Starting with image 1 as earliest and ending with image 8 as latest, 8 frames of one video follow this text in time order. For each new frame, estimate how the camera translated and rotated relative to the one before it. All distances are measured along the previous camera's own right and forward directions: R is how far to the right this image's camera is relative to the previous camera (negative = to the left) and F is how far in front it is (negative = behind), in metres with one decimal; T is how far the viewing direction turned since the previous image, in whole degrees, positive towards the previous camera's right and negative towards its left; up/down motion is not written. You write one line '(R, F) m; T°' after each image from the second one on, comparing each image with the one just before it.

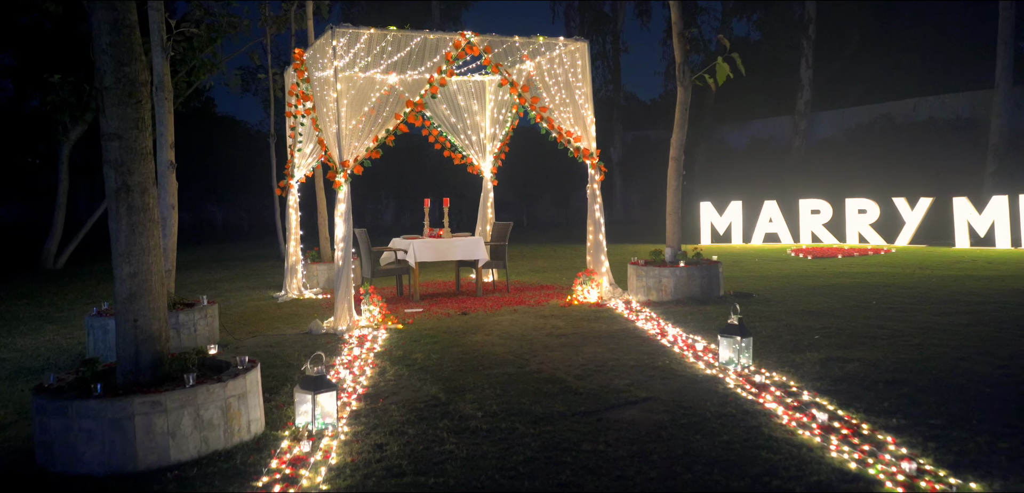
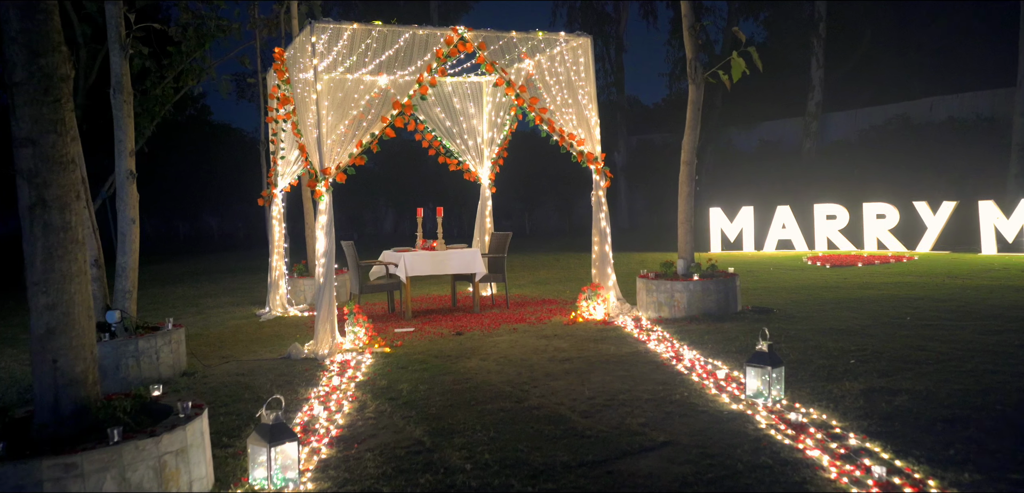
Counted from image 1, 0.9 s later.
(0.0, +0.6) m; 0°
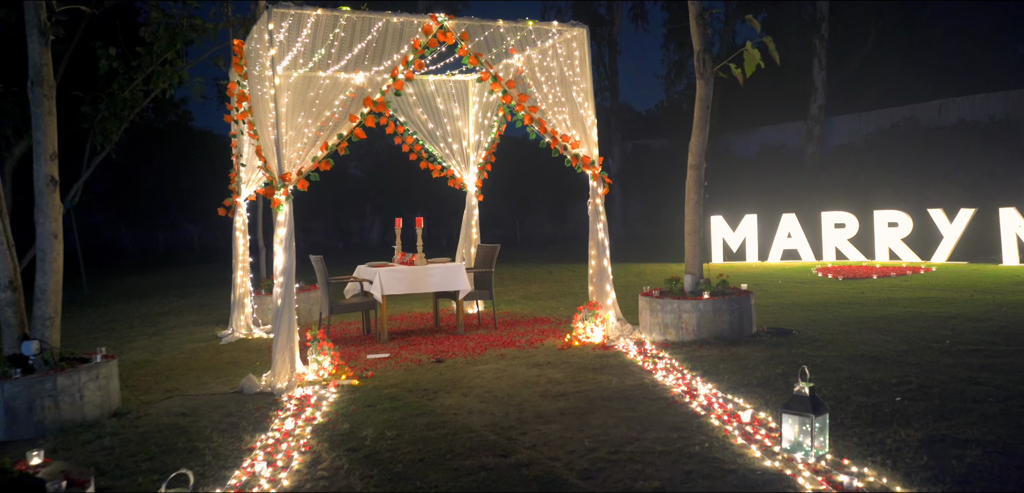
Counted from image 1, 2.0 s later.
(0.0, +0.8) m; +1°
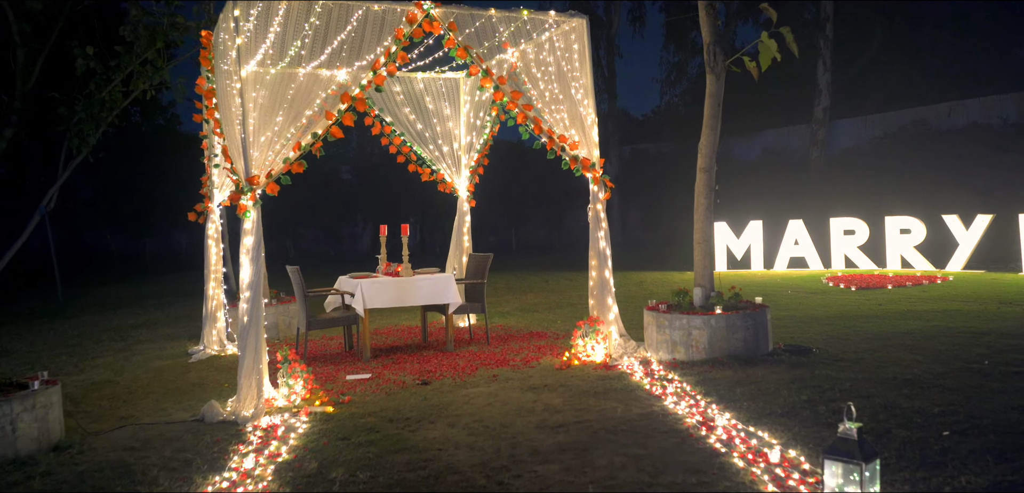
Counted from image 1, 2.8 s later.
(0.0, +0.6) m; 0°
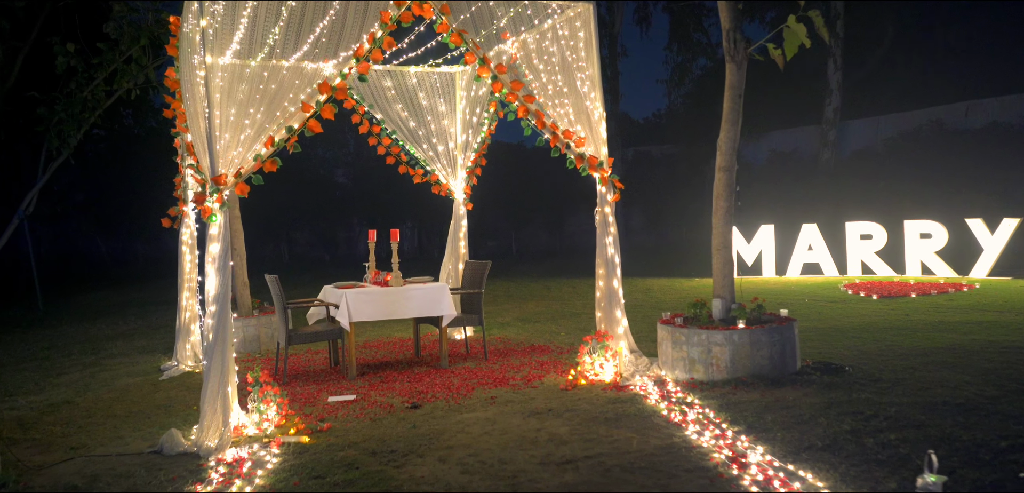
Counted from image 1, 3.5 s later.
(0.0, +0.6) m; 0°
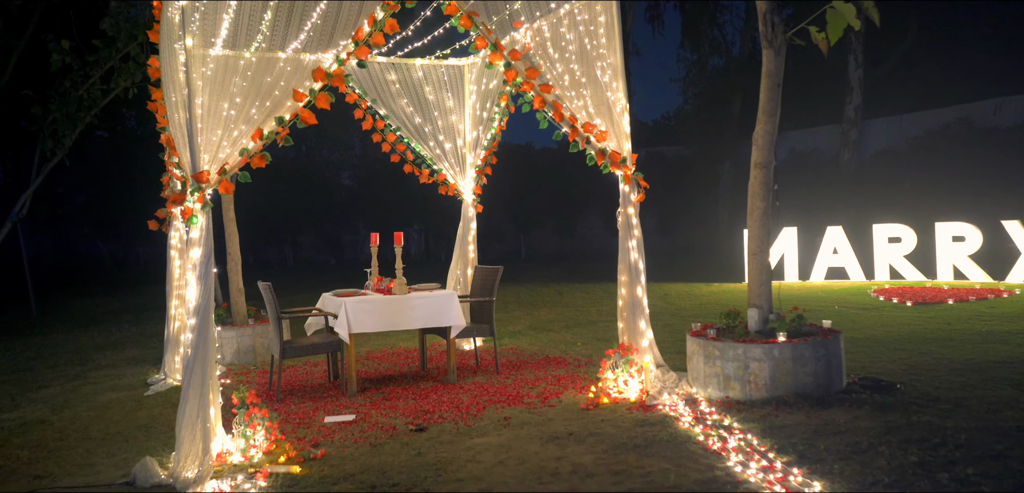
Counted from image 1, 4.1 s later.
(0.0, +0.5) m; -1°
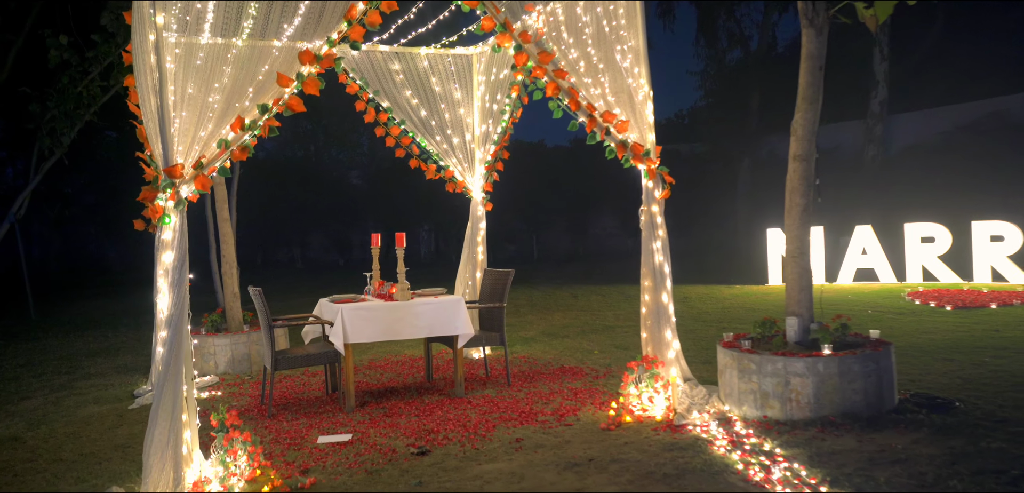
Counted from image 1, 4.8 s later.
(0.0, +0.5) m; -1°
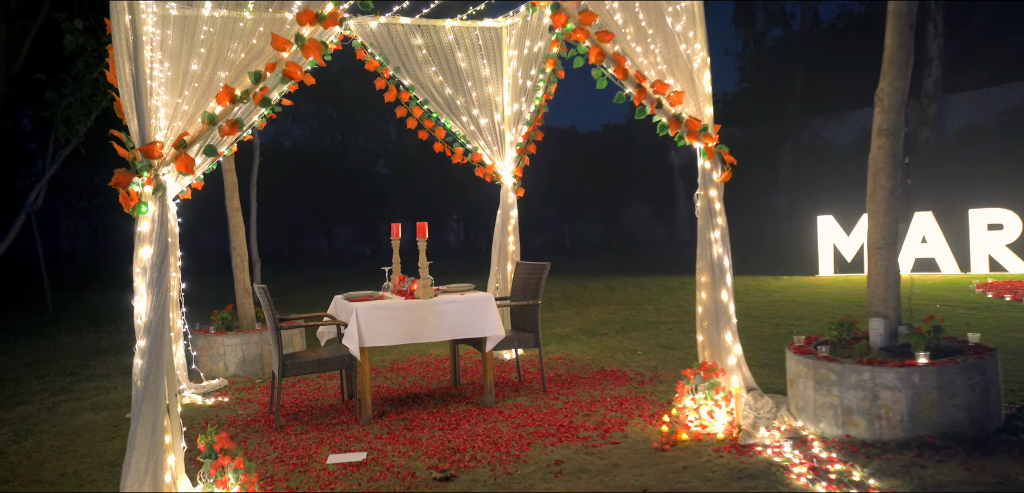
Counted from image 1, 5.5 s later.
(0.0, +0.6) m; -2°
